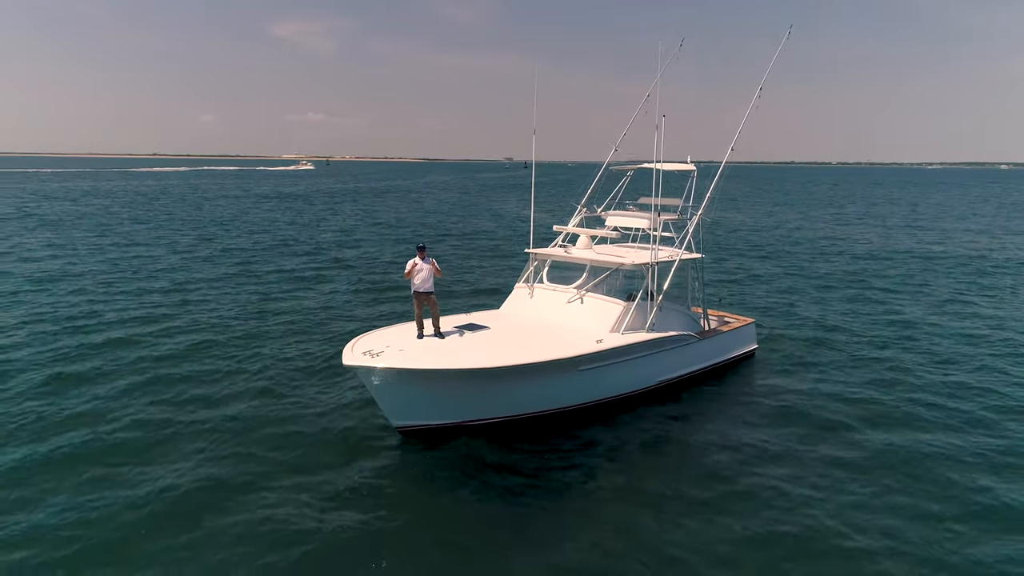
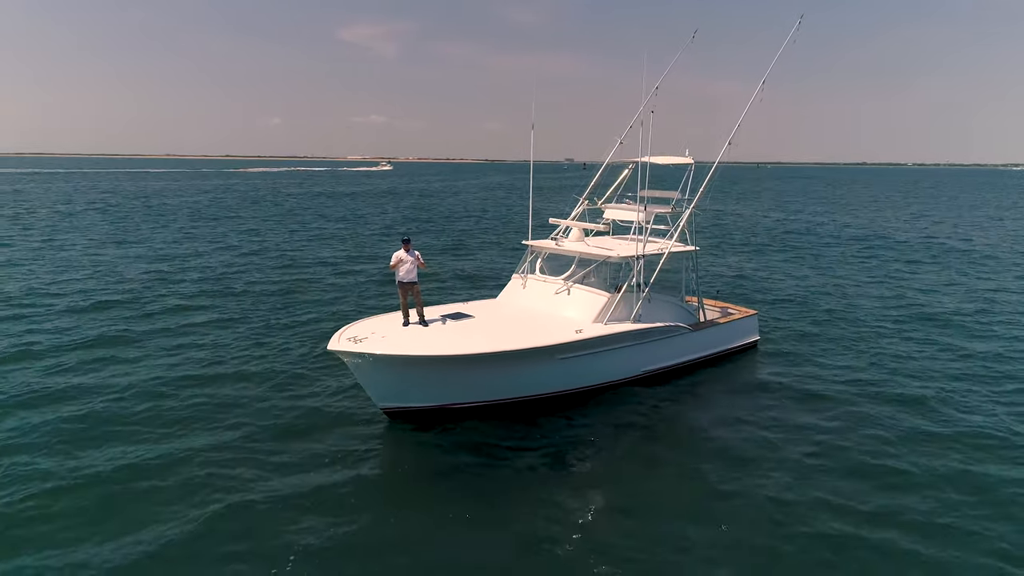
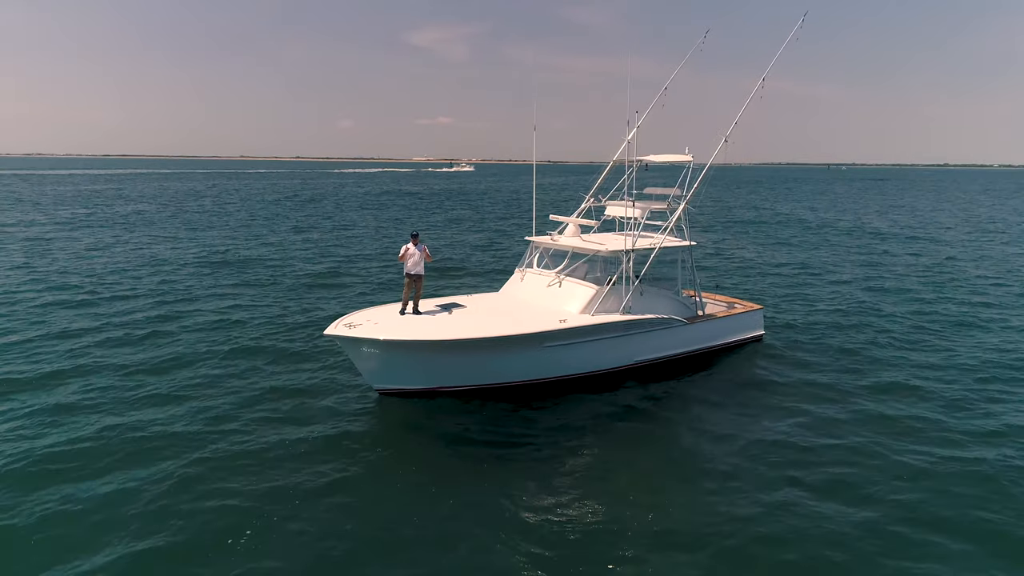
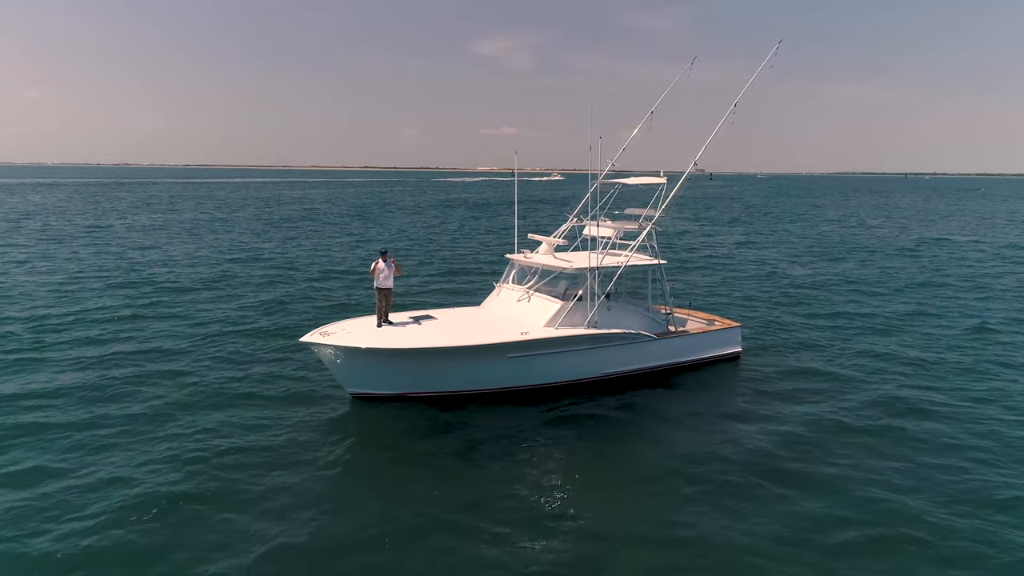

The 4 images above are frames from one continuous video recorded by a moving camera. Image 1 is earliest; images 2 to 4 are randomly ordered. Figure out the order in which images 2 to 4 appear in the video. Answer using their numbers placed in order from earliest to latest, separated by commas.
2, 3, 4
